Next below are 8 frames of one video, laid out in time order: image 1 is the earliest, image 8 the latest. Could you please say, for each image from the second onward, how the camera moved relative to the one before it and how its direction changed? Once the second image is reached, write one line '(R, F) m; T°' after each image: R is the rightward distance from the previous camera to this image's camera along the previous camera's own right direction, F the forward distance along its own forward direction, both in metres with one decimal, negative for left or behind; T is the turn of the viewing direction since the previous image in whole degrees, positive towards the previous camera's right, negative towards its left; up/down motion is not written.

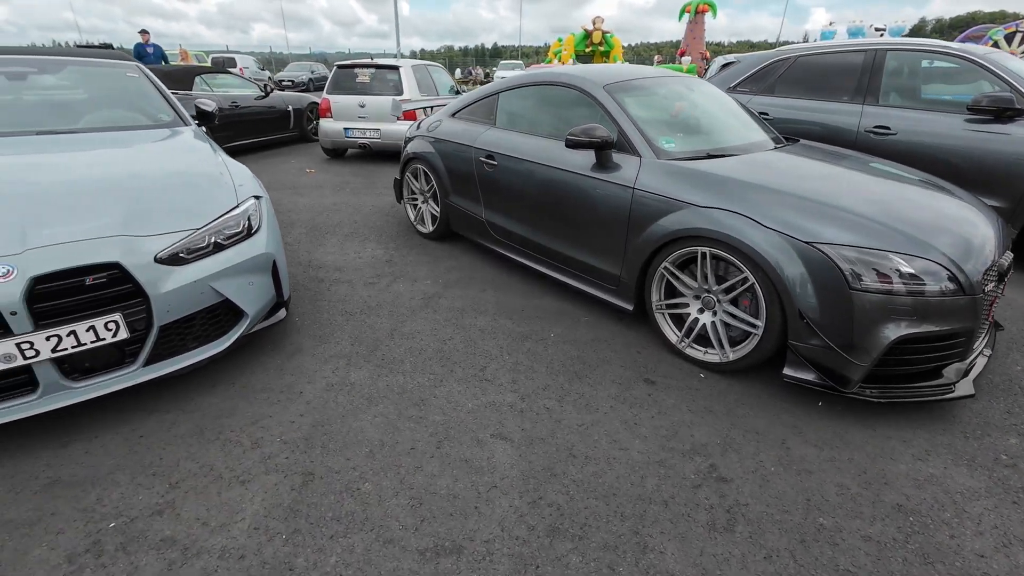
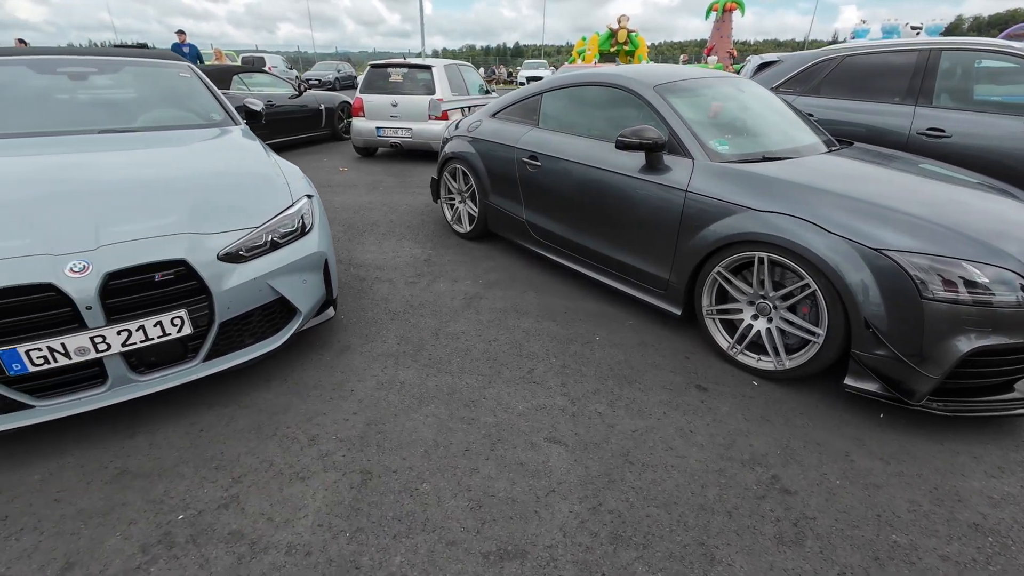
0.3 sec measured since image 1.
(-0.2, 0.0) m; -2°
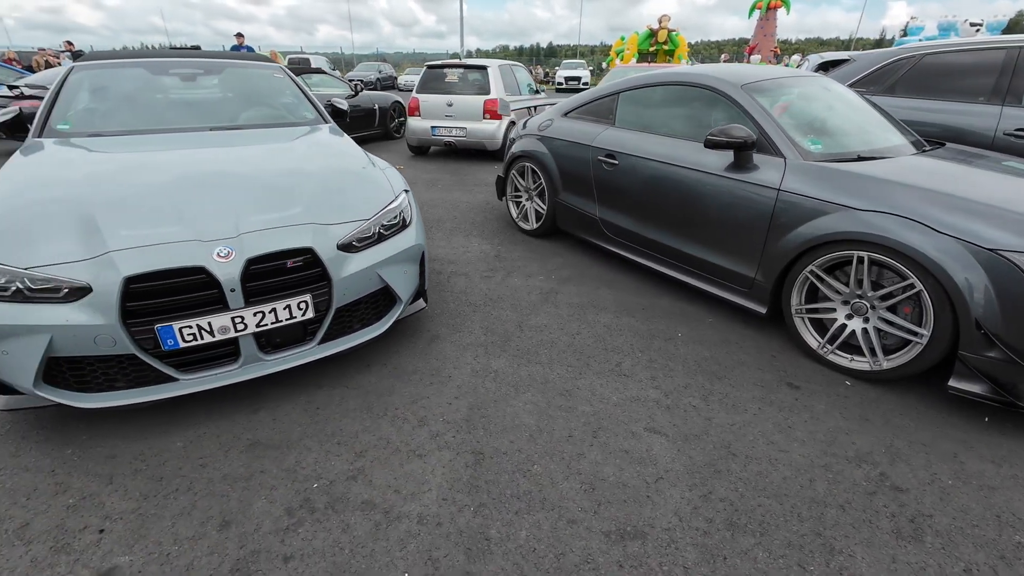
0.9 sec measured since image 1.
(-0.4, -0.1) m; -3°
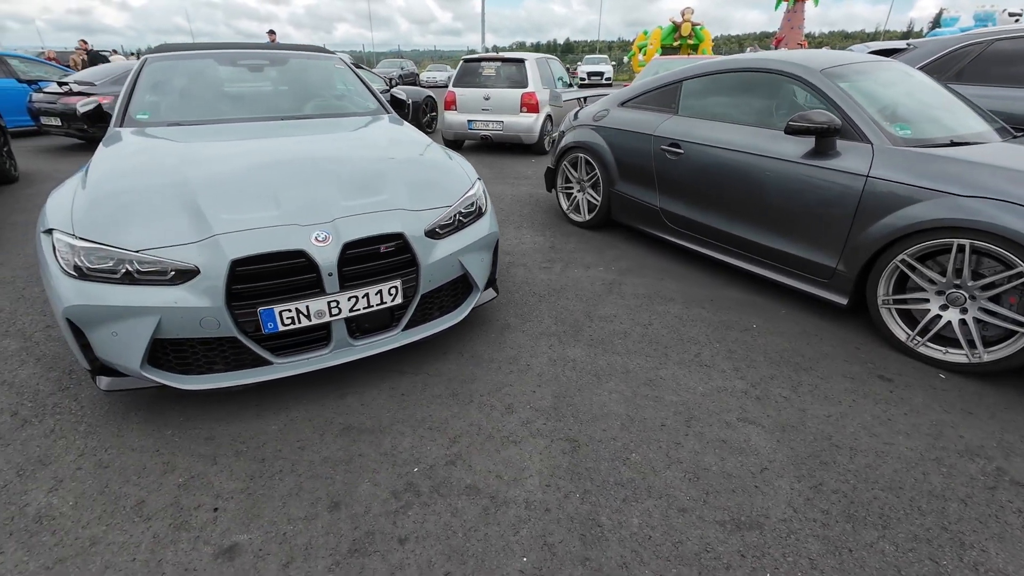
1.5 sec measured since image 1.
(-0.3, 0.0) m; -2°
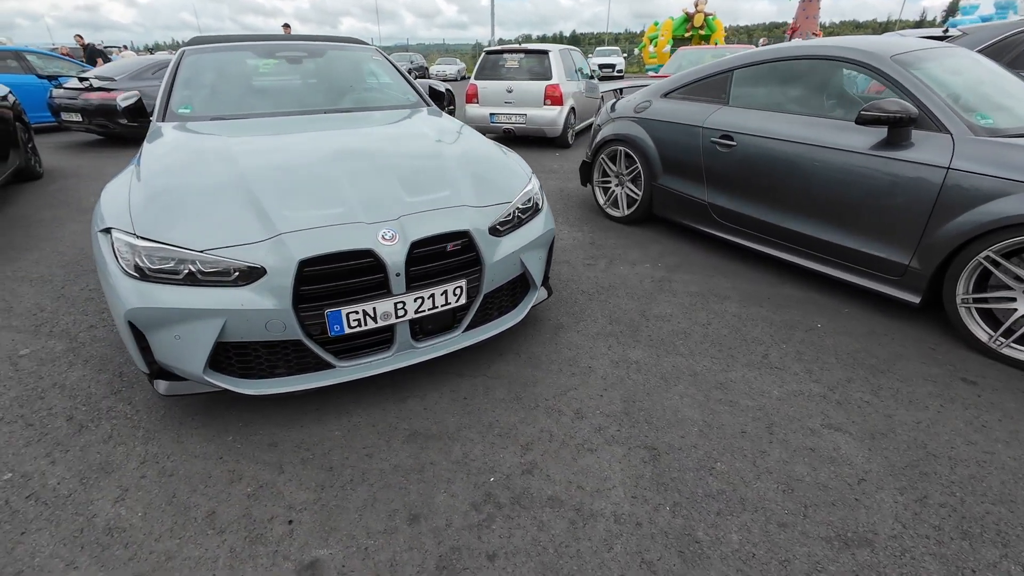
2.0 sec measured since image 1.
(-0.3, +0.1) m; -1°
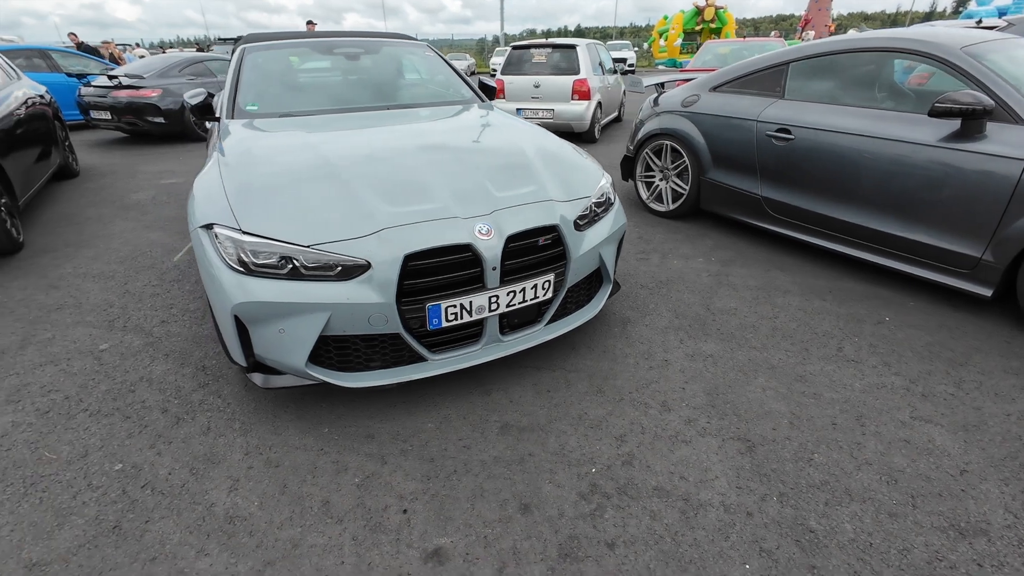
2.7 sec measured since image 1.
(-0.4, 0.0) m; -1°
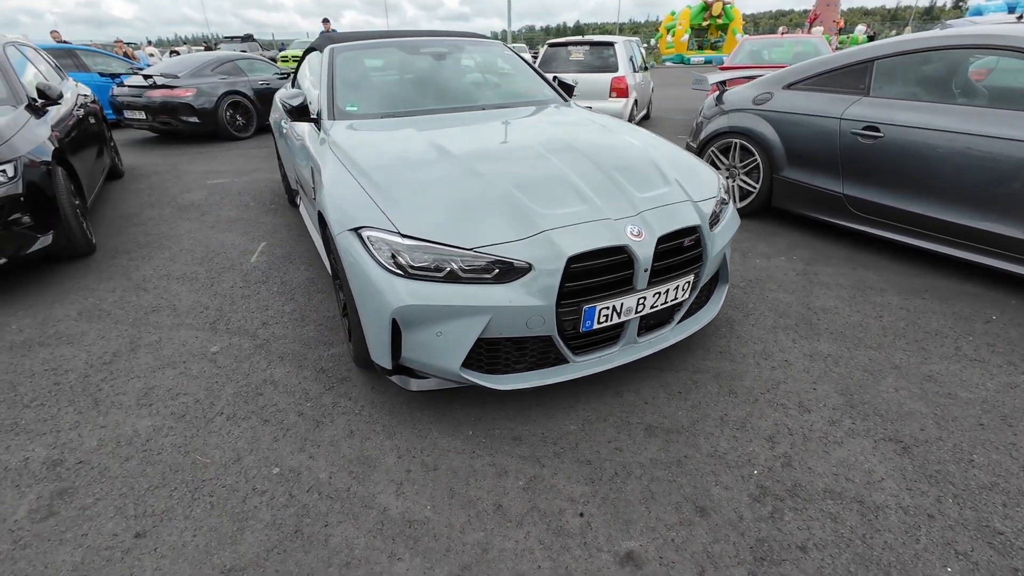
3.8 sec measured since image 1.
(-0.6, 0.0) m; 0°
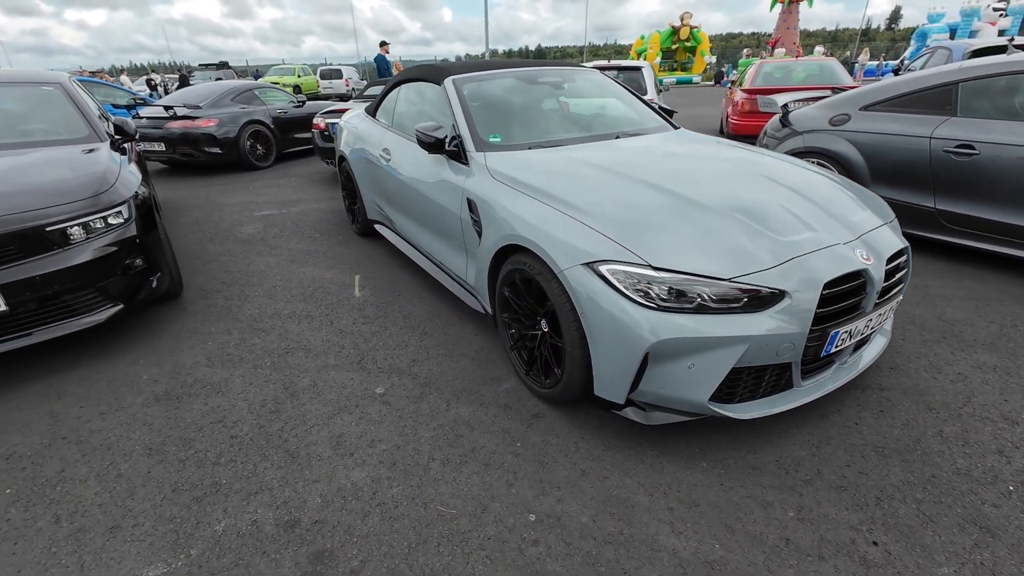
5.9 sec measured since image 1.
(-1.1, +0.1) m; +3°
